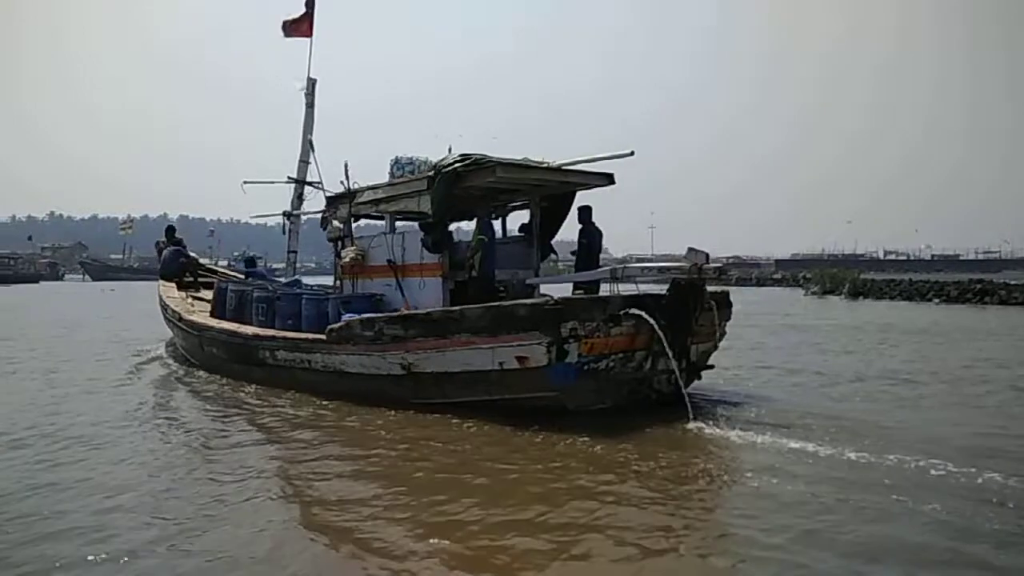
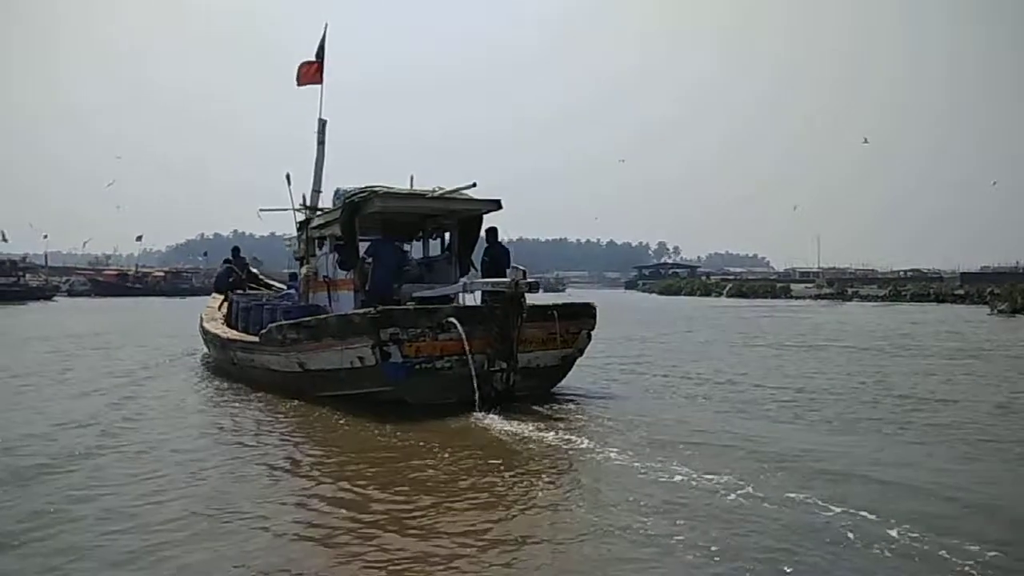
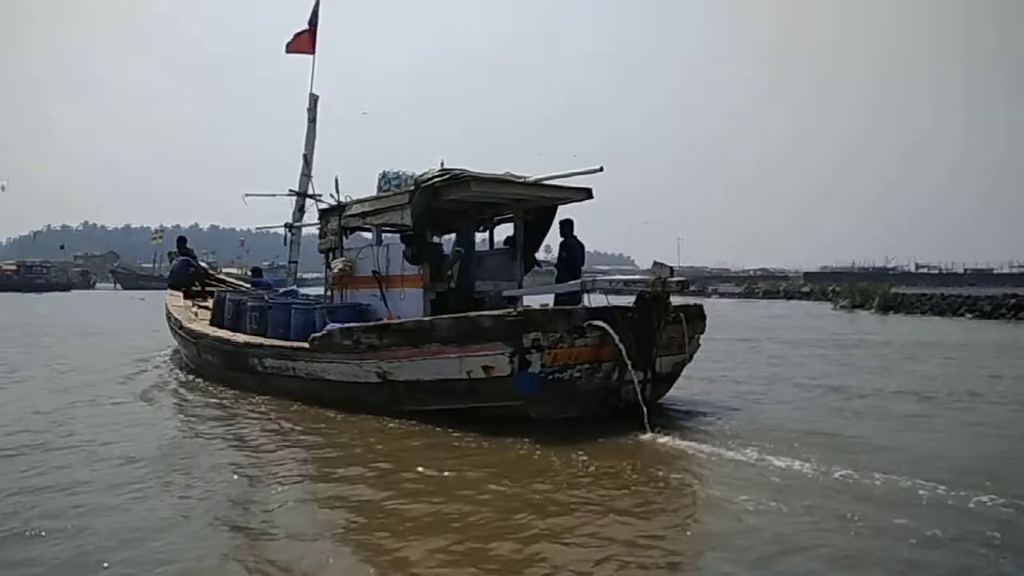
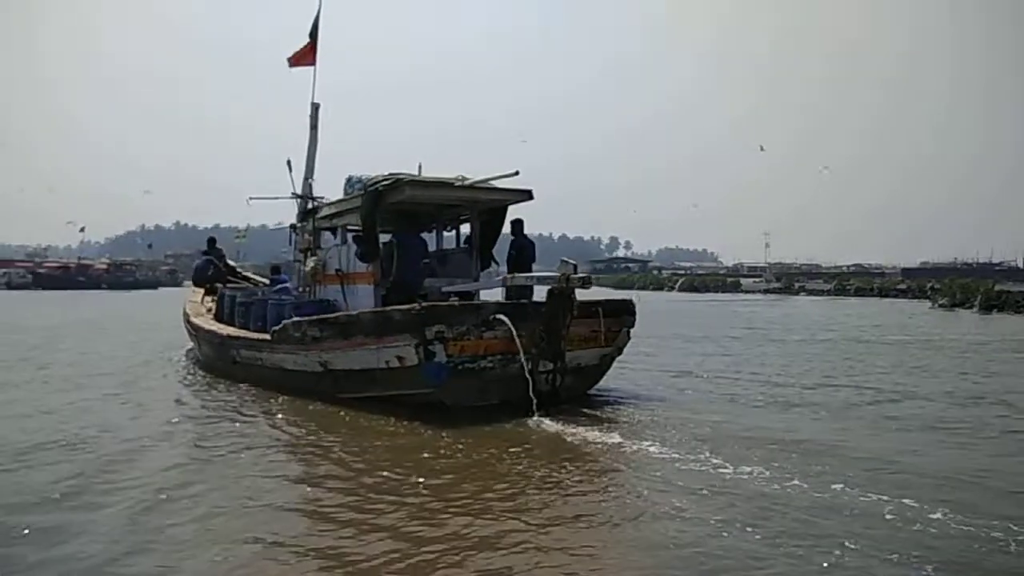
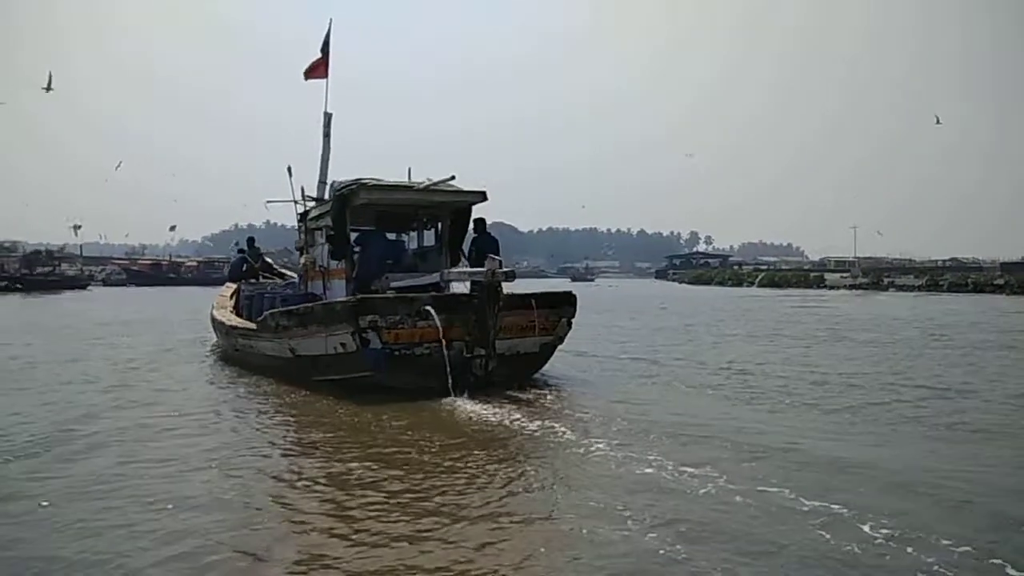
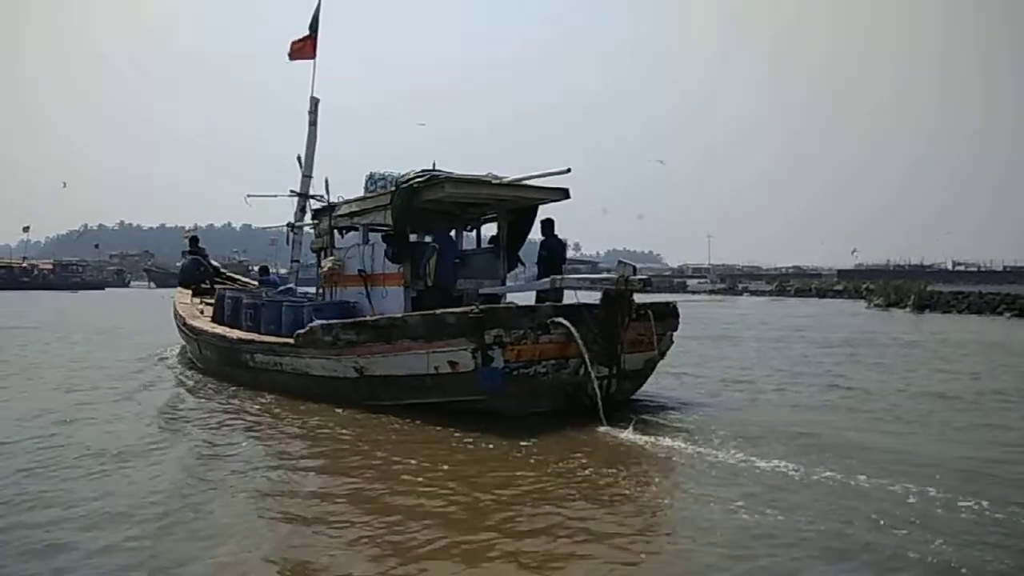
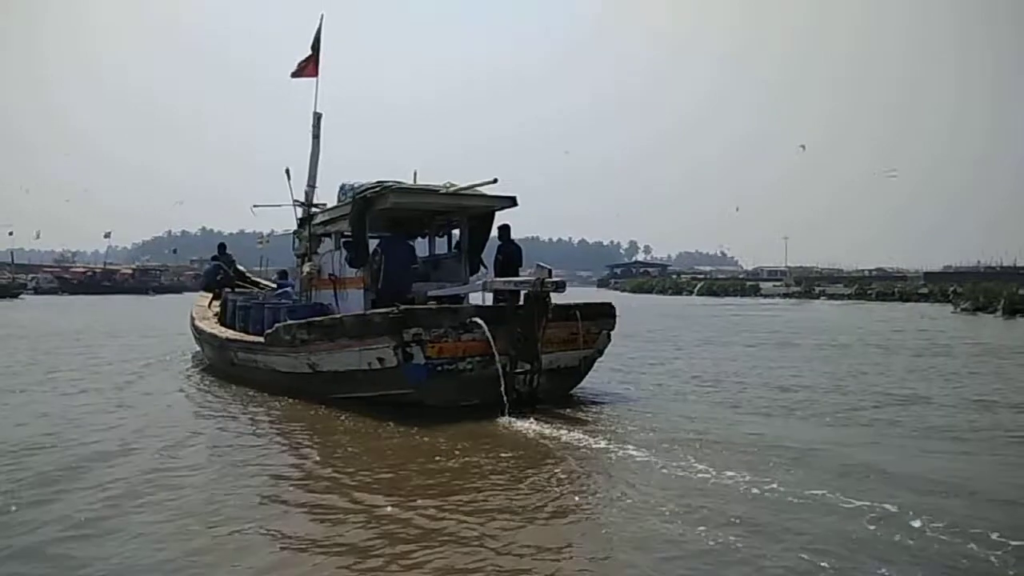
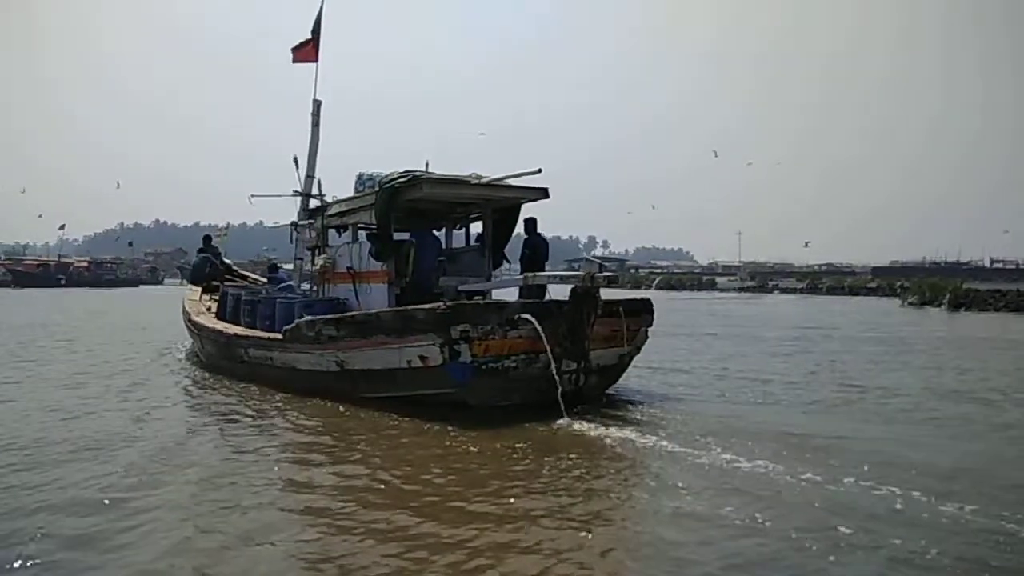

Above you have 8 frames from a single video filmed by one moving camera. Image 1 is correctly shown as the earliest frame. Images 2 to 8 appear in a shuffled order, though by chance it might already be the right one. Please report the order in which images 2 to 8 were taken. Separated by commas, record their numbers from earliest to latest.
3, 6, 8, 4, 7, 2, 5
